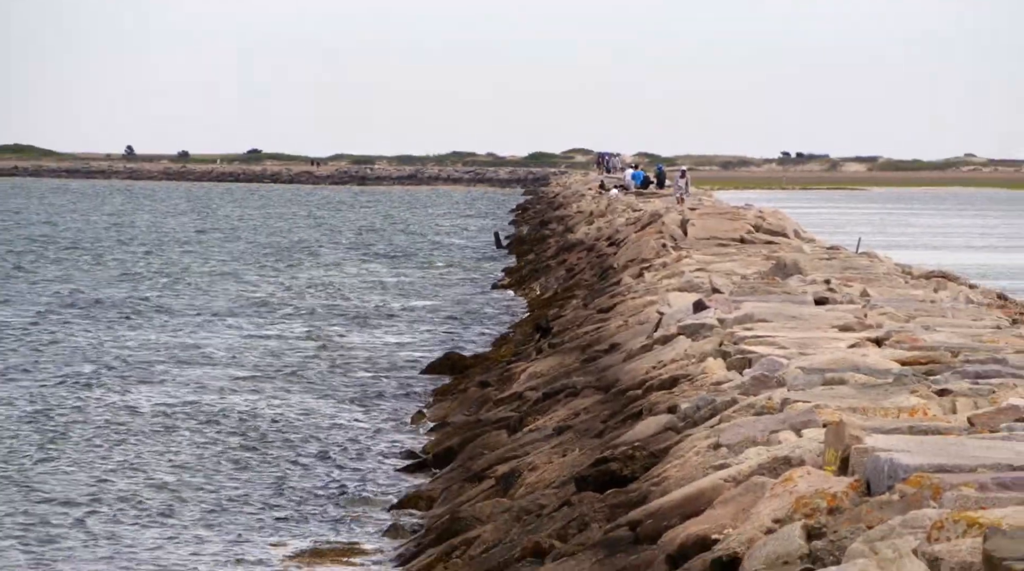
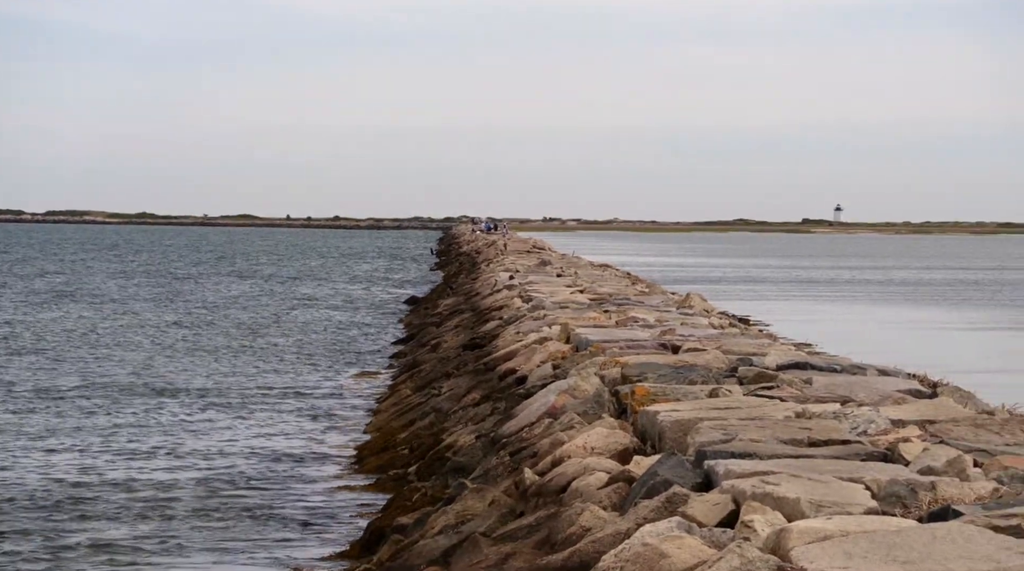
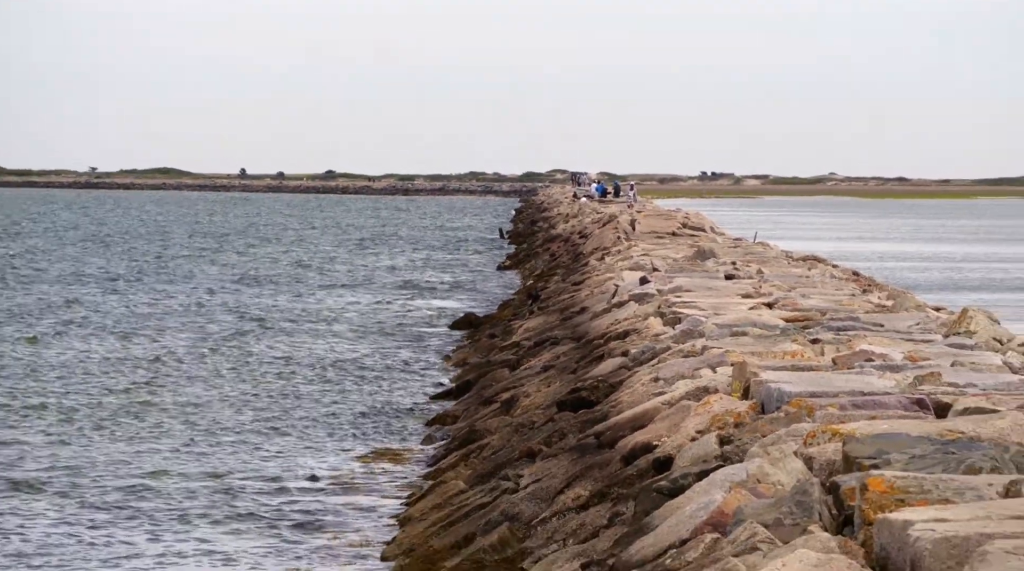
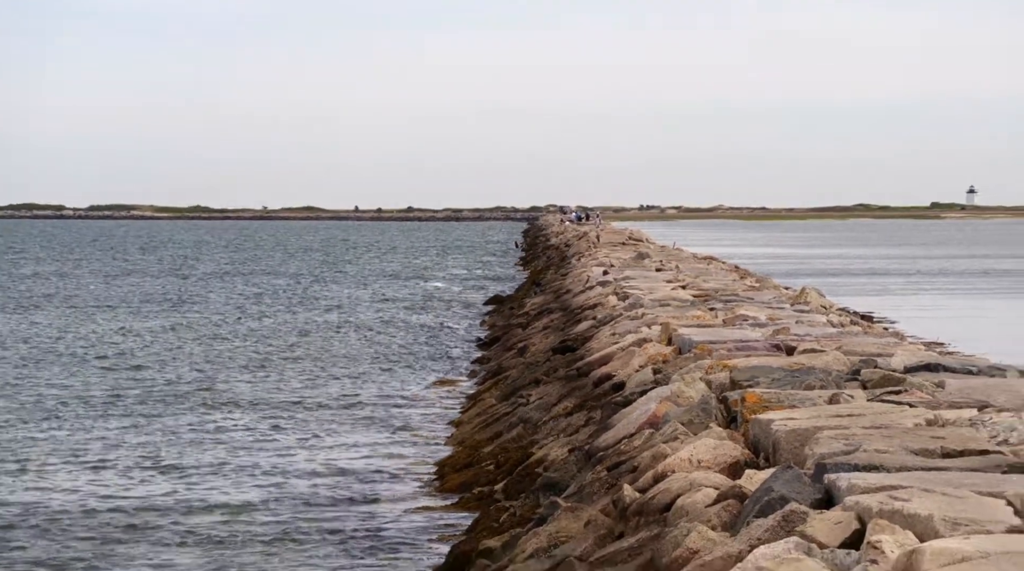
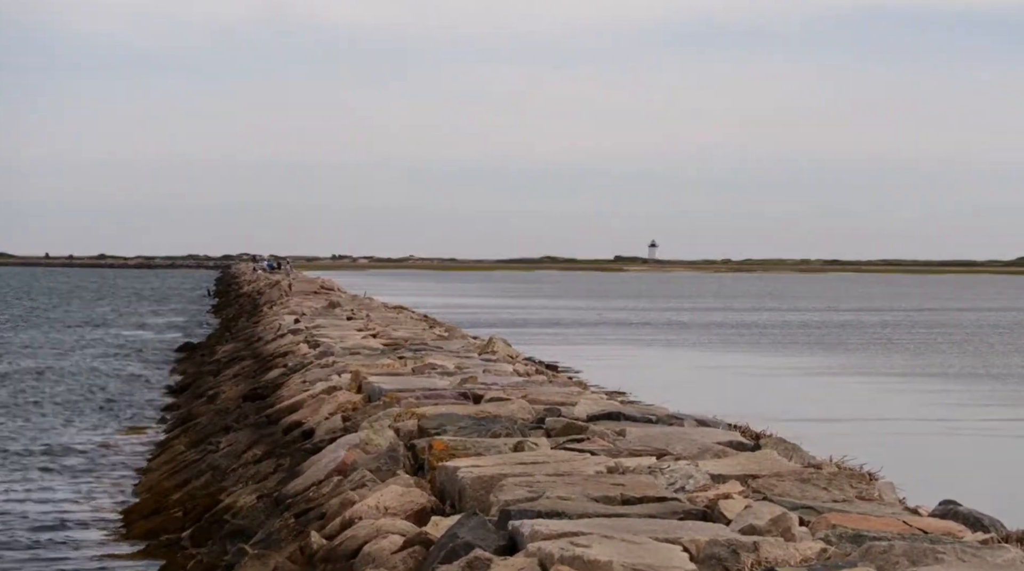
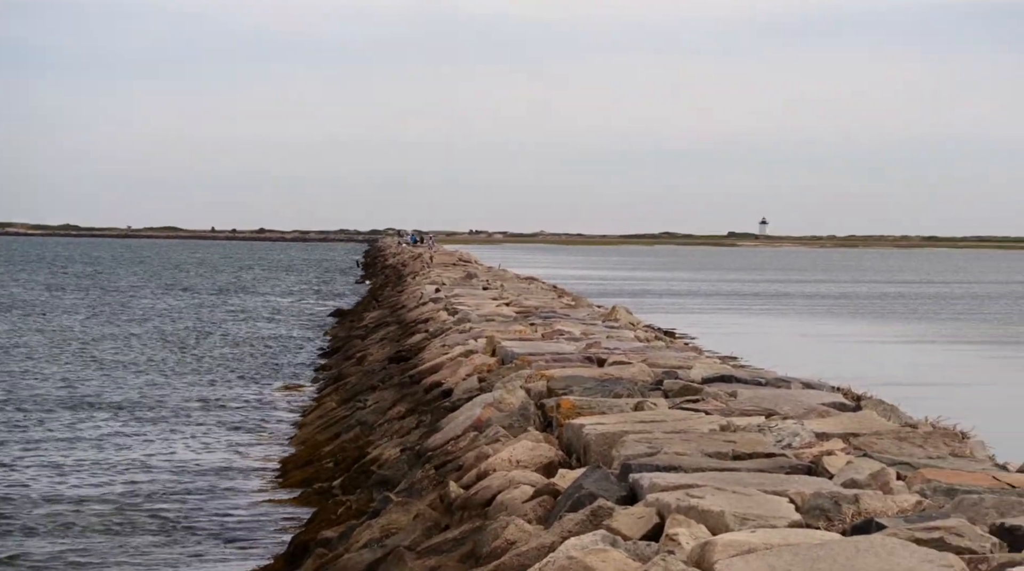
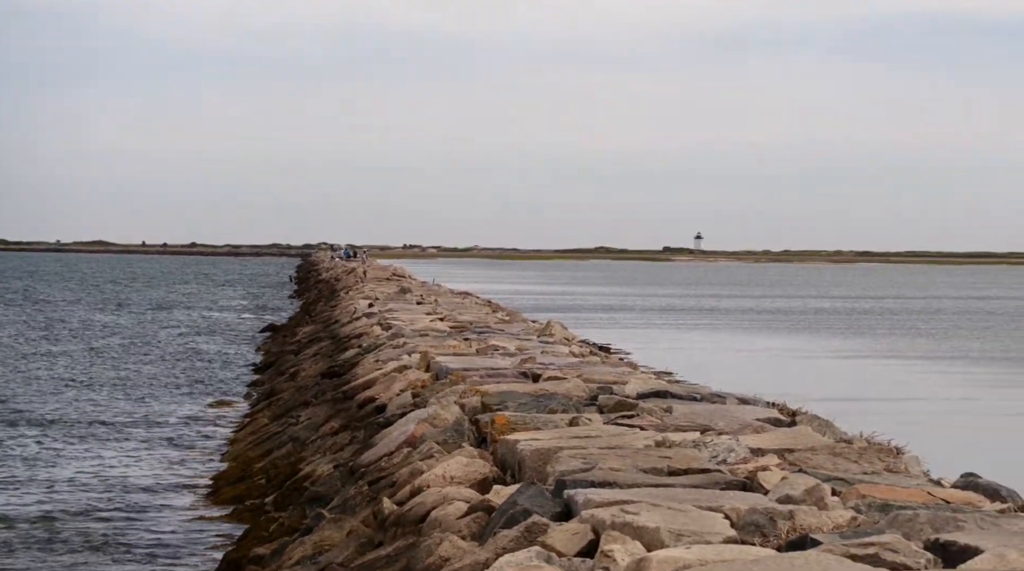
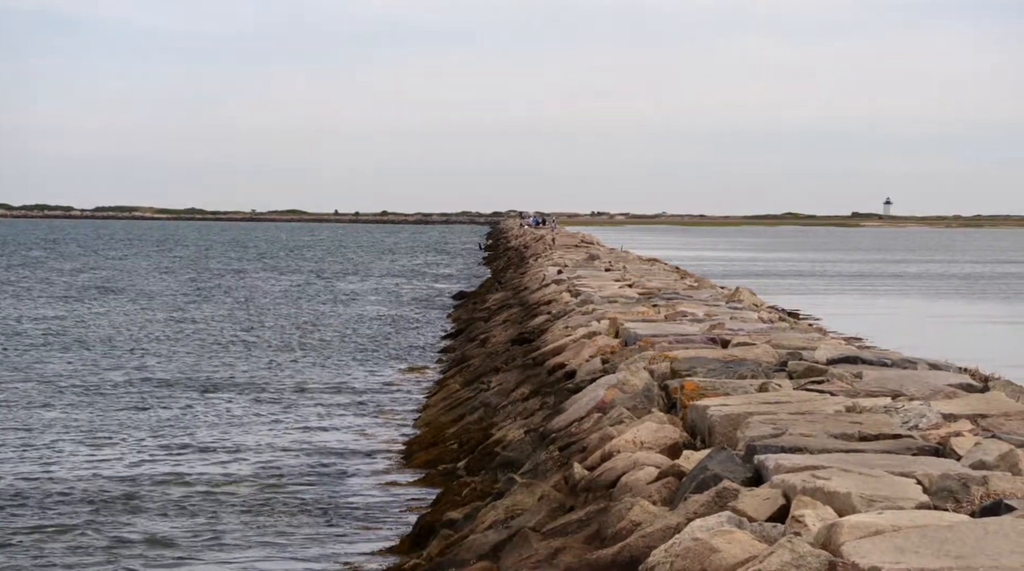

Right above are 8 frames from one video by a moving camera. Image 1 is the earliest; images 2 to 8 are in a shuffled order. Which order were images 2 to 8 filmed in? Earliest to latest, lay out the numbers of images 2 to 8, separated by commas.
3, 4, 8, 2, 6, 7, 5
